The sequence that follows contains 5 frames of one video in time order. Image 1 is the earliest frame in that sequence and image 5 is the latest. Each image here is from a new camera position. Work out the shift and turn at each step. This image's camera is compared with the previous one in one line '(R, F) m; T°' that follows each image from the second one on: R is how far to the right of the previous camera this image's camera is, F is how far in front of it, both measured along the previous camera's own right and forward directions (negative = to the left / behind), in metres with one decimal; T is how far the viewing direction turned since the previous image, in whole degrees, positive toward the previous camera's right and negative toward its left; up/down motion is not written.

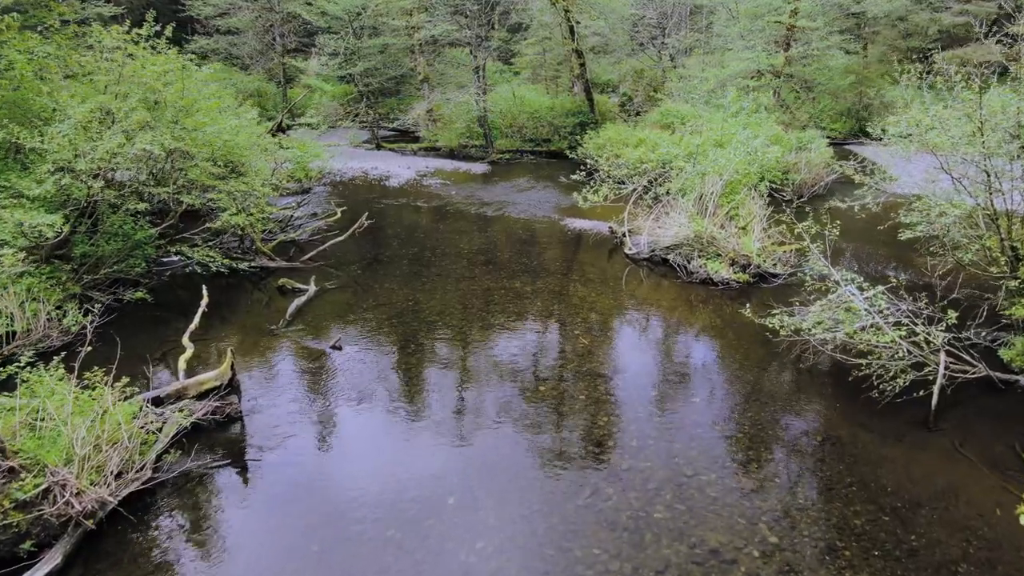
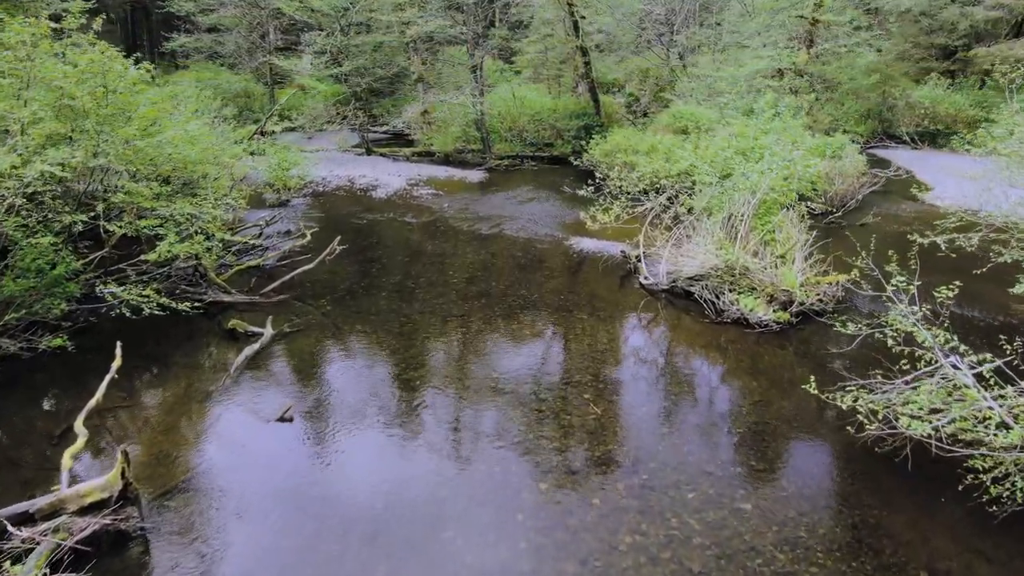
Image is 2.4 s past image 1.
(+0.1, +2.0) m; 0°
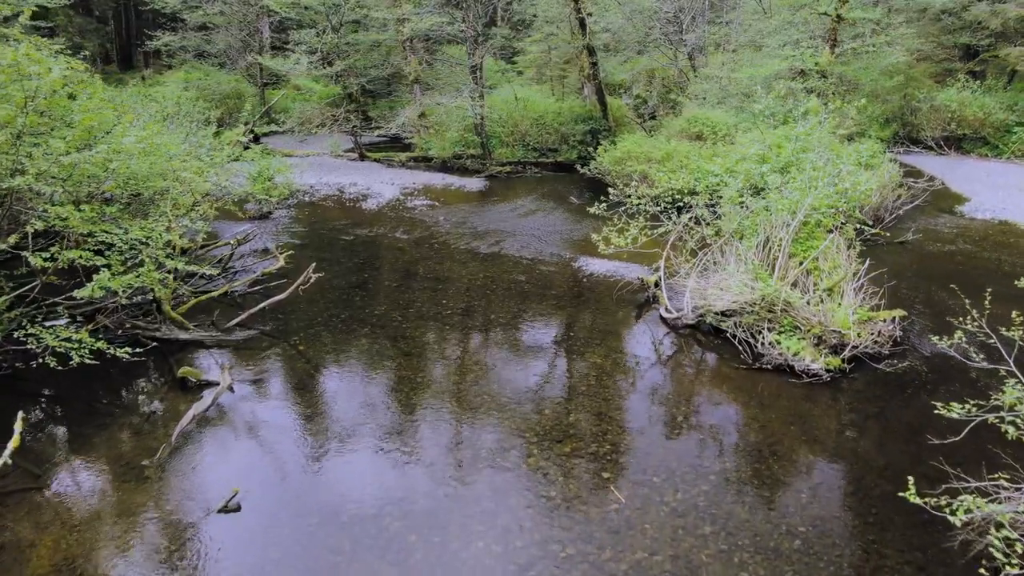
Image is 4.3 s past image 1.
(0.0, +1.6) m; 0°
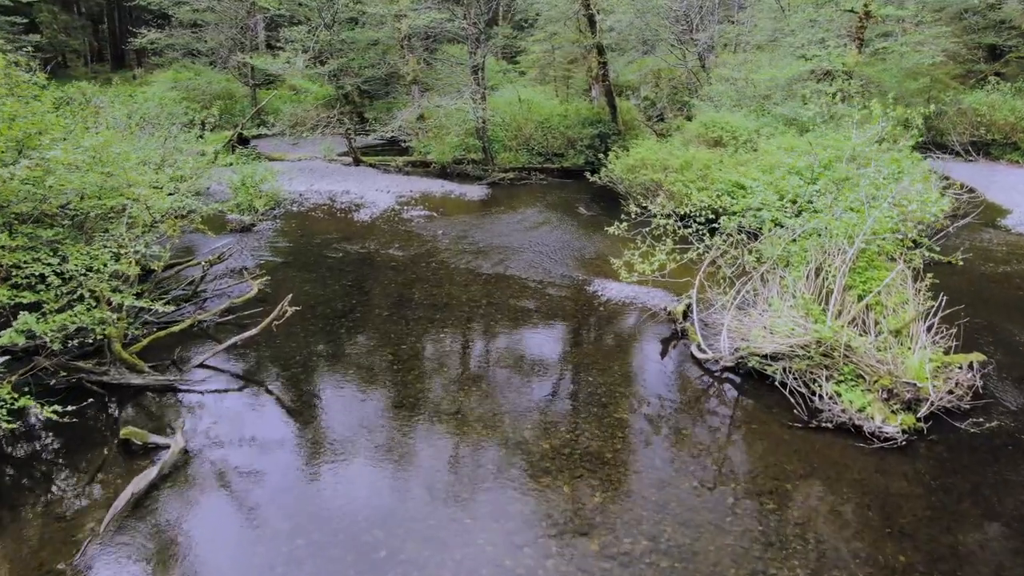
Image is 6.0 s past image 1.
(-0.1, +1.4) m; 0°
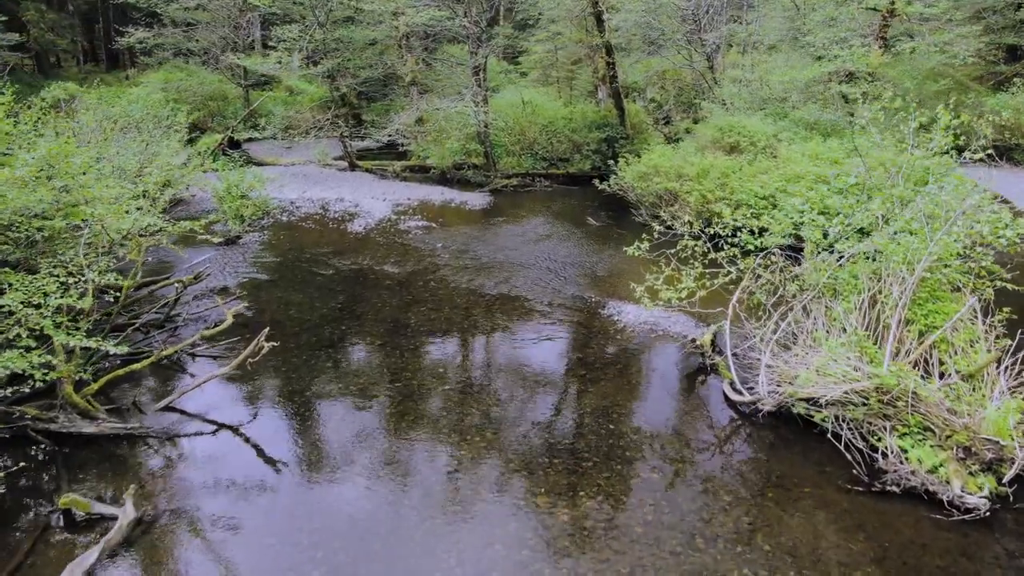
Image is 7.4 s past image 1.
(-0.1, +1.1) m; 0°
